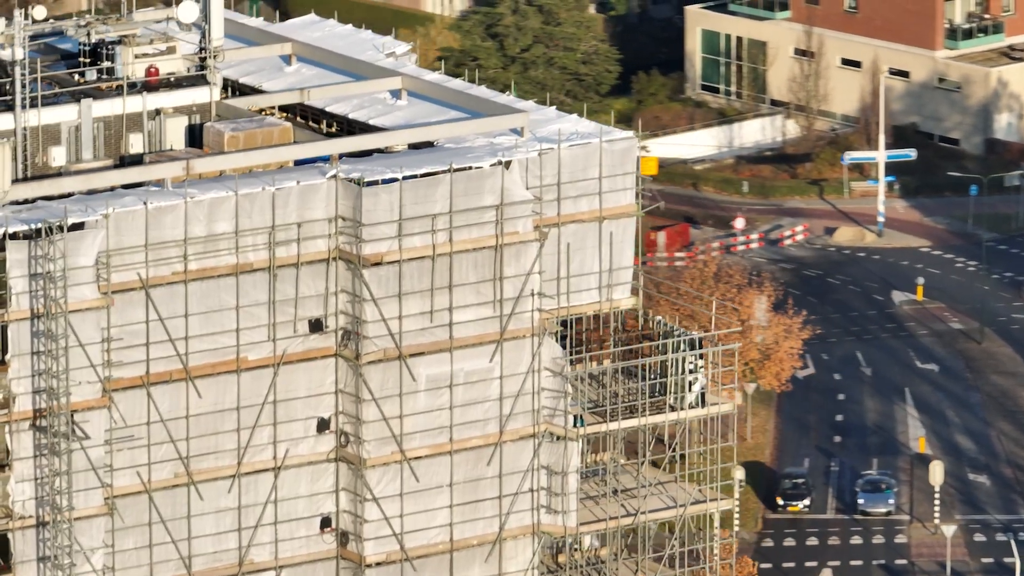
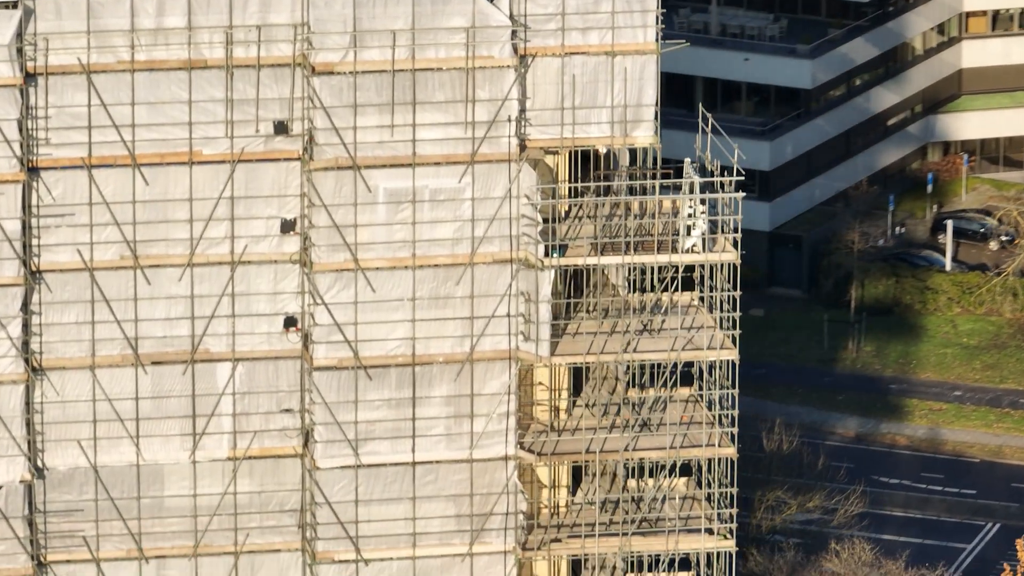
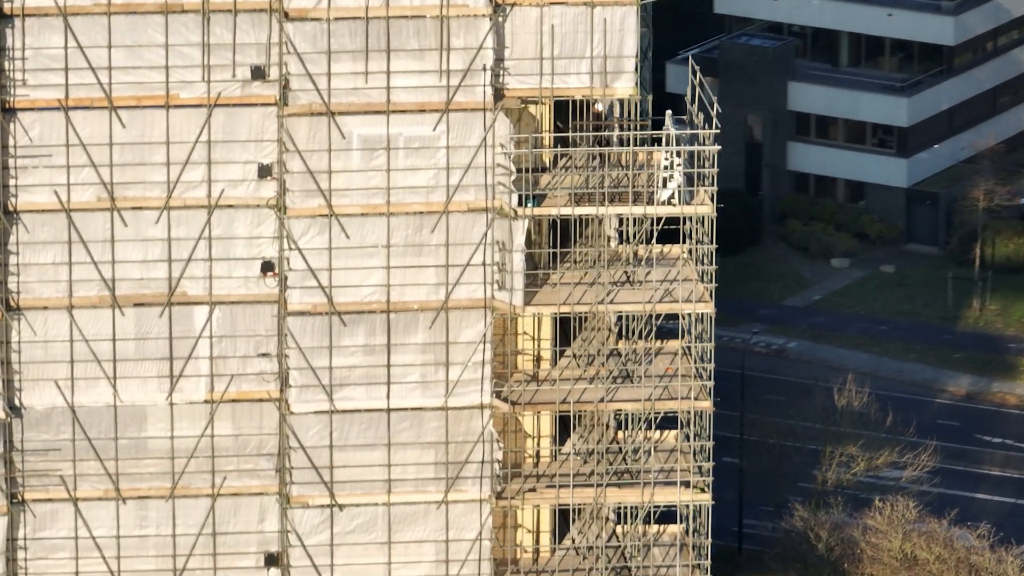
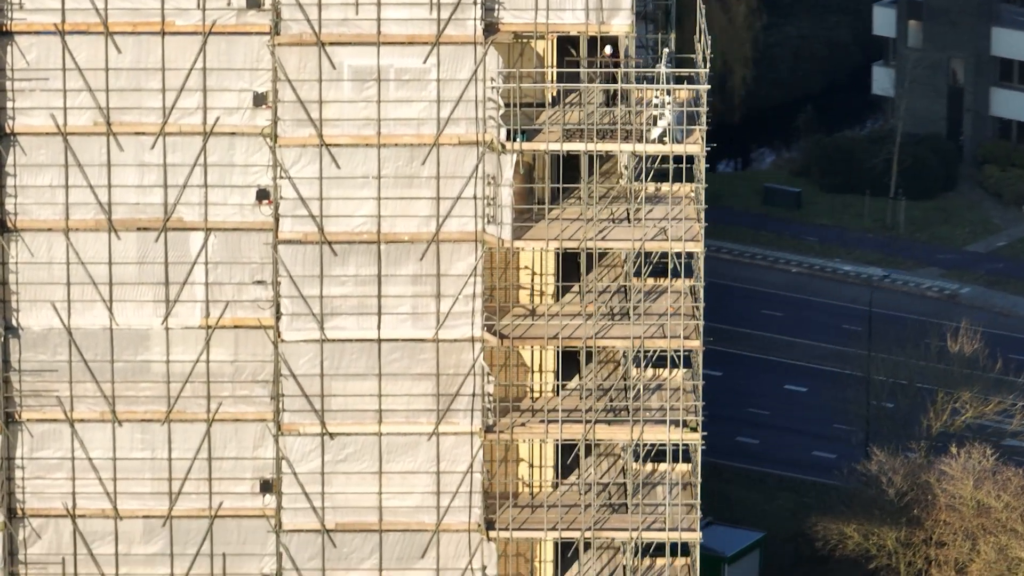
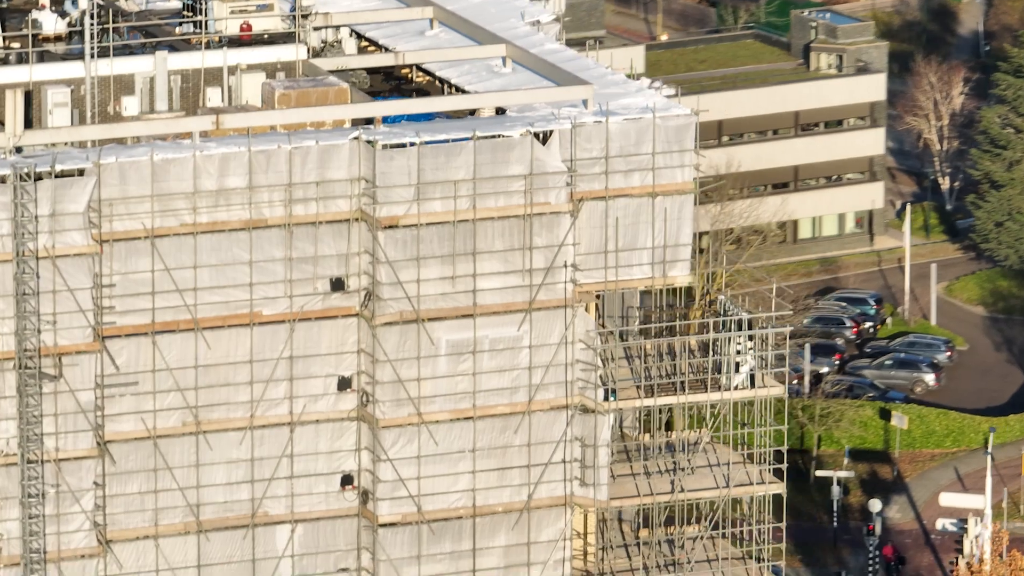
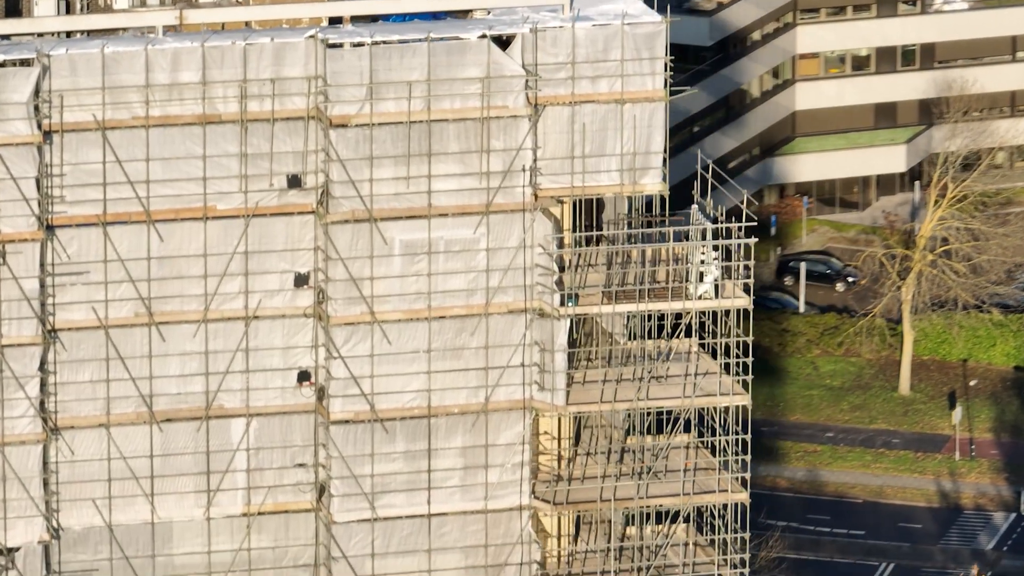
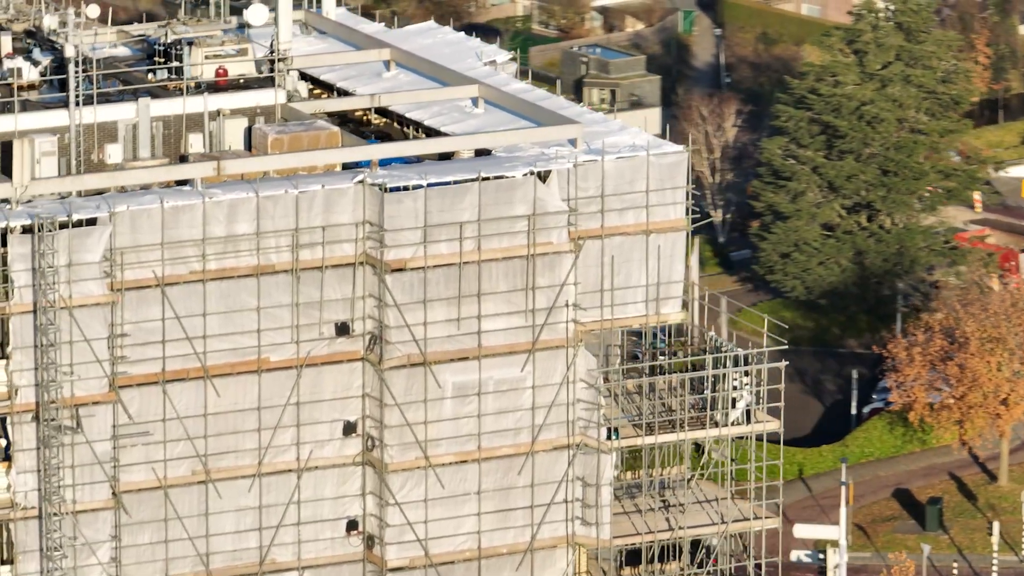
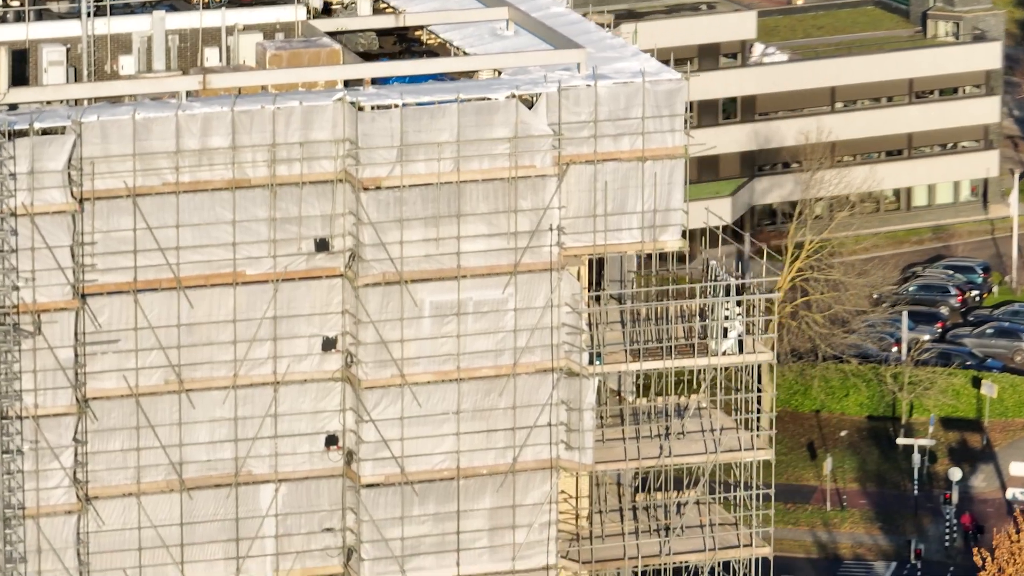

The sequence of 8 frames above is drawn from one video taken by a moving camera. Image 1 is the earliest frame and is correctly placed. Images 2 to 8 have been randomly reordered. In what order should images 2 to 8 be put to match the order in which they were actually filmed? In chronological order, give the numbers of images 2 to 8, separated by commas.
7, 5, 8, 6, 2, 3, 4
